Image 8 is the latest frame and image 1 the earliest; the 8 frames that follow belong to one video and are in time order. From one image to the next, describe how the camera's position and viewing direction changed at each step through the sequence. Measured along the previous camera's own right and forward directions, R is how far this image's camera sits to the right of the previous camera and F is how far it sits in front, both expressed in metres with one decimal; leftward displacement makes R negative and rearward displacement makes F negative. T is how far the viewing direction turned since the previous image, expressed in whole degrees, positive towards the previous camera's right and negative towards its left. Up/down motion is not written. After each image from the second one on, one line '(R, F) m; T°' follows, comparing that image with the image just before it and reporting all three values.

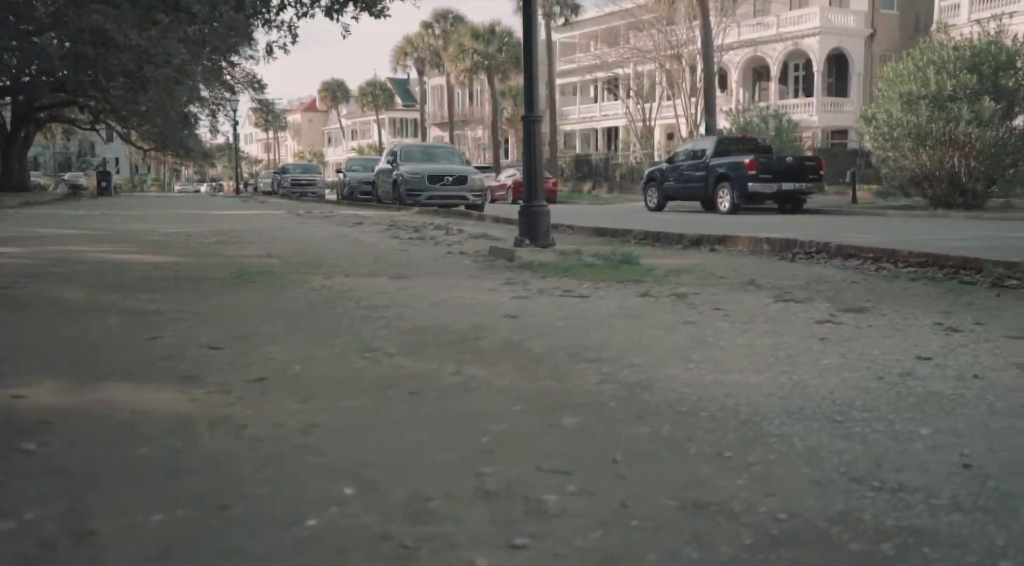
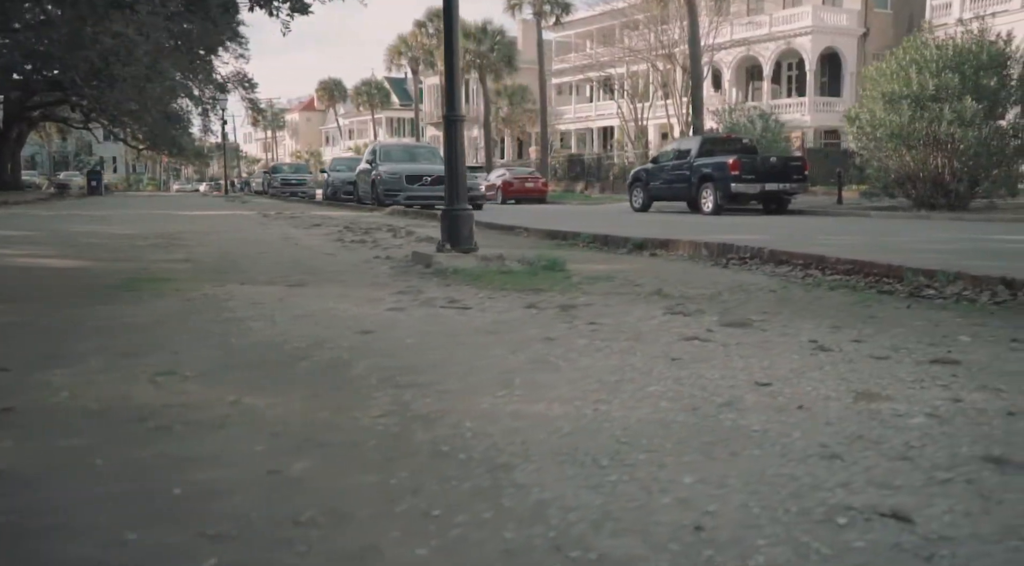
(+0.7, +0.3) m; +1°
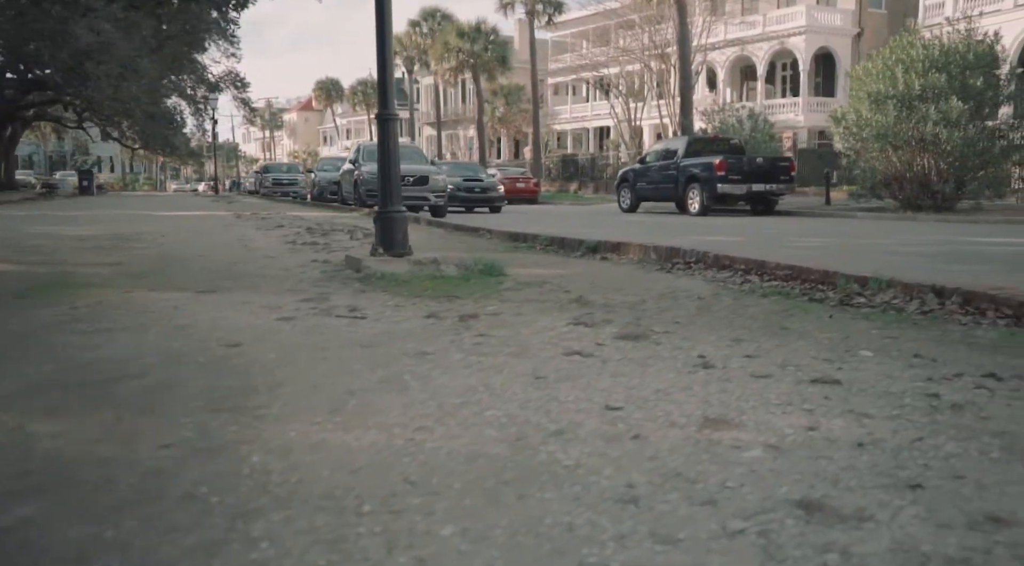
(+0.5, +0.3) m; +1°
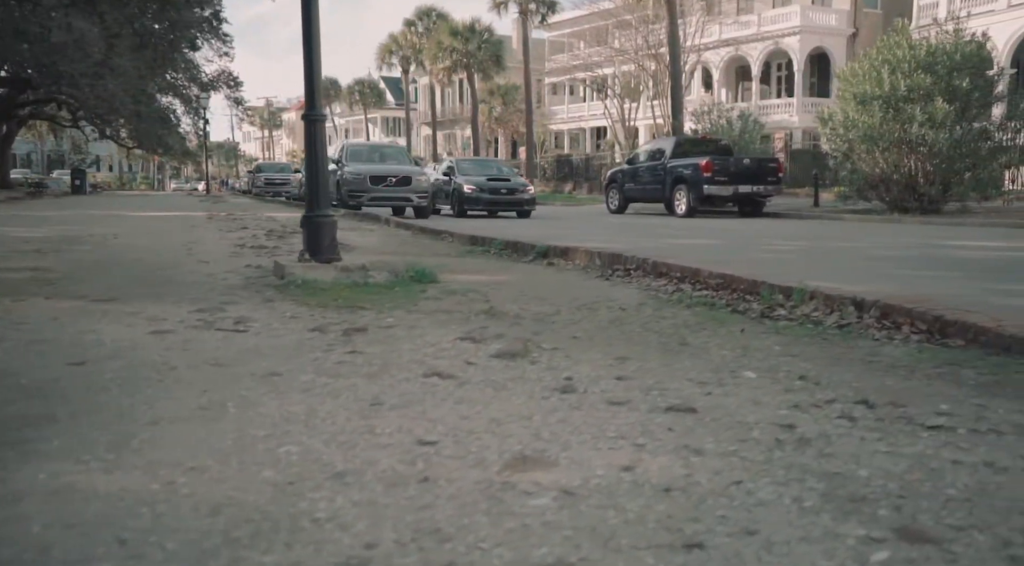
(+0.6, +0.3) m; +1°
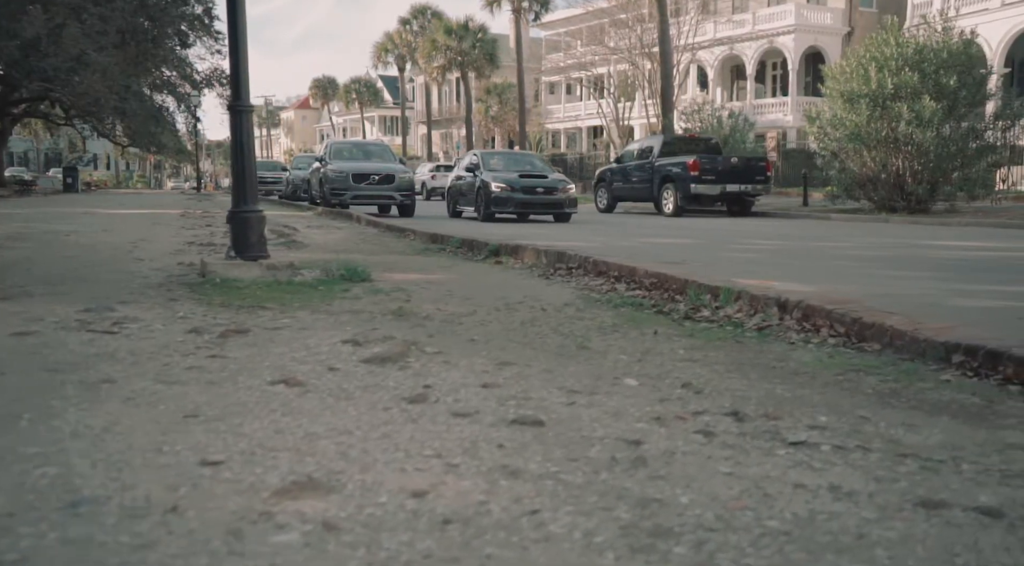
(+0.5, +0.3) m; +1°
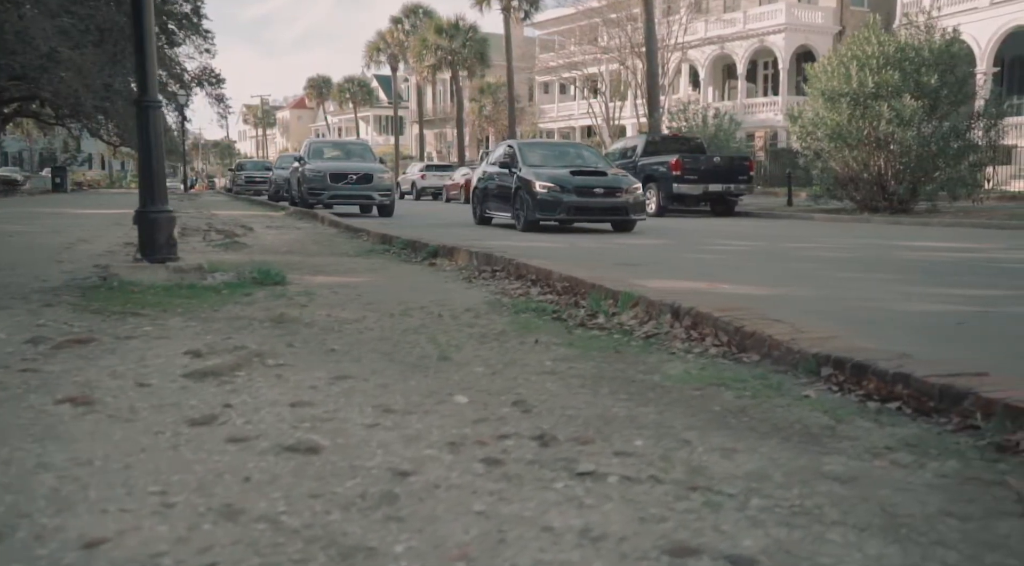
(+0.7, +0.3) m; +1°
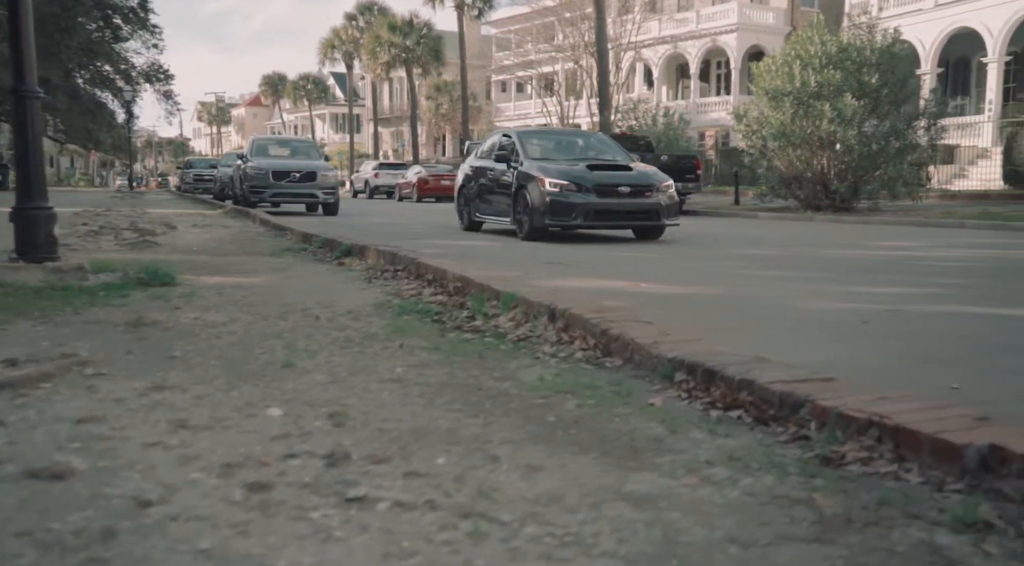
(+0.5, +0.3) m; +3°
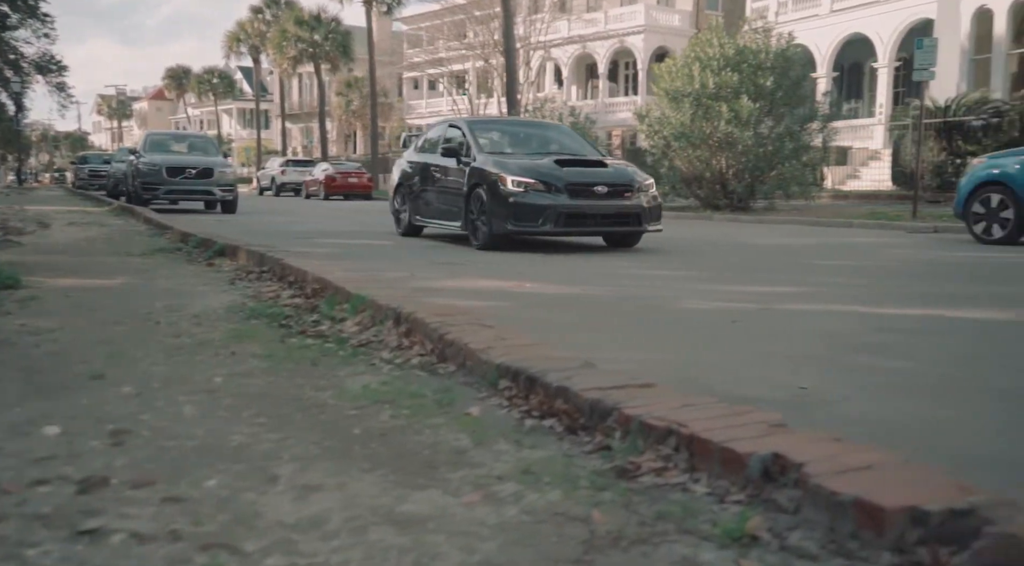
(+0.4, +0.2) m; +5°
